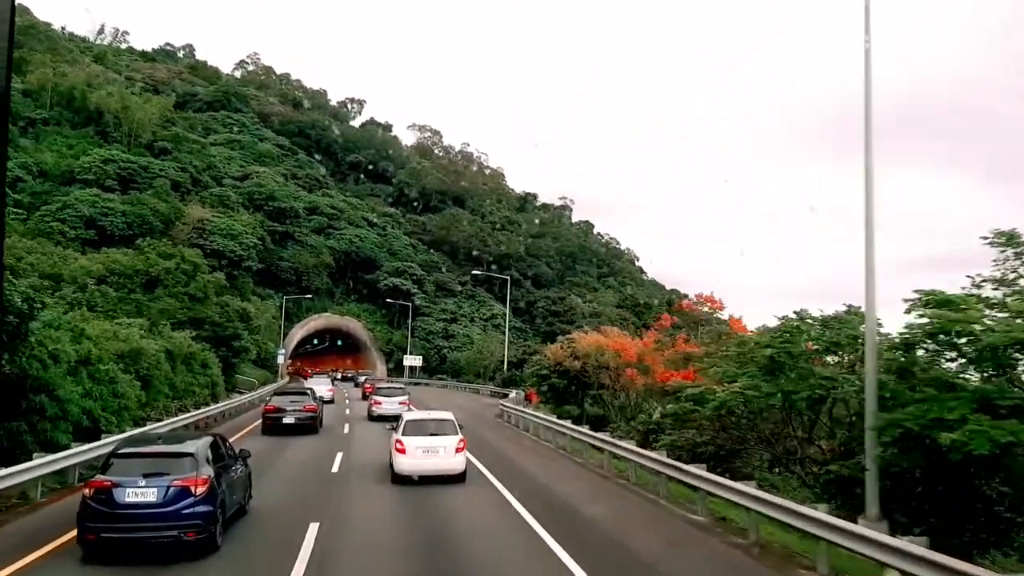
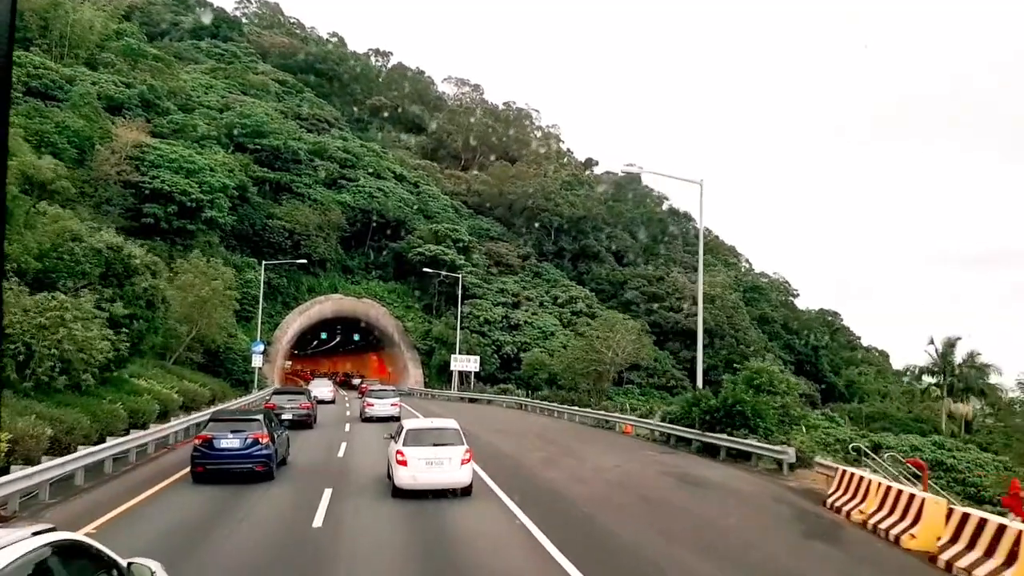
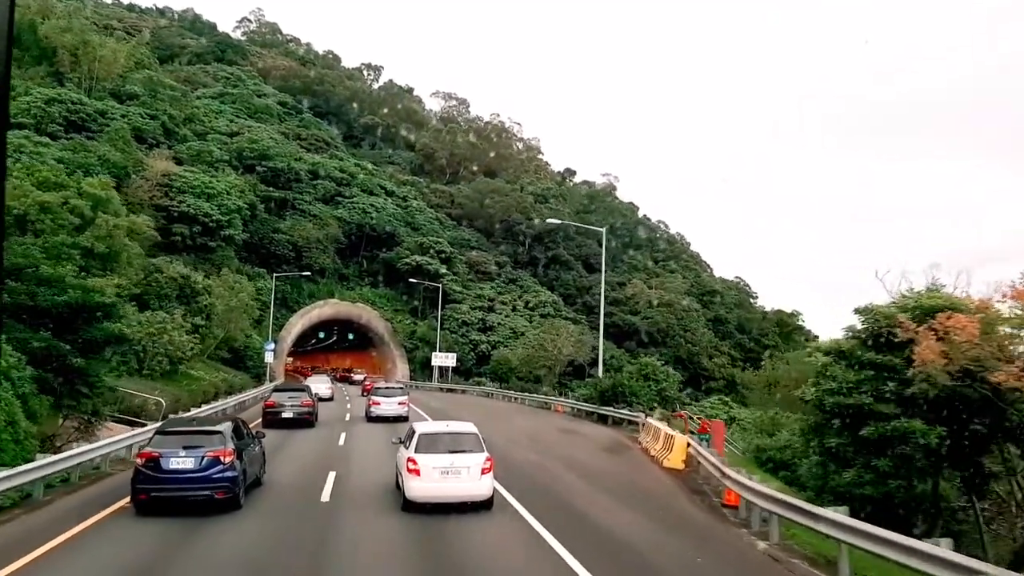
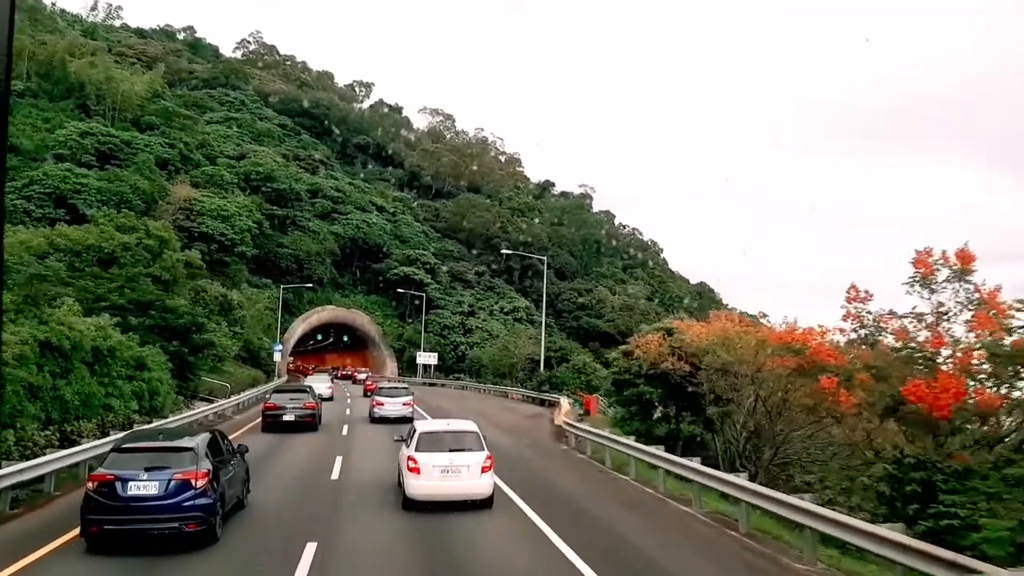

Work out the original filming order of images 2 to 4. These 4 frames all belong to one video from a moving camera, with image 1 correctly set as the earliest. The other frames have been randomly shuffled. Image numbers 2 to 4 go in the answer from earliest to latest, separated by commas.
4, 3, 2
